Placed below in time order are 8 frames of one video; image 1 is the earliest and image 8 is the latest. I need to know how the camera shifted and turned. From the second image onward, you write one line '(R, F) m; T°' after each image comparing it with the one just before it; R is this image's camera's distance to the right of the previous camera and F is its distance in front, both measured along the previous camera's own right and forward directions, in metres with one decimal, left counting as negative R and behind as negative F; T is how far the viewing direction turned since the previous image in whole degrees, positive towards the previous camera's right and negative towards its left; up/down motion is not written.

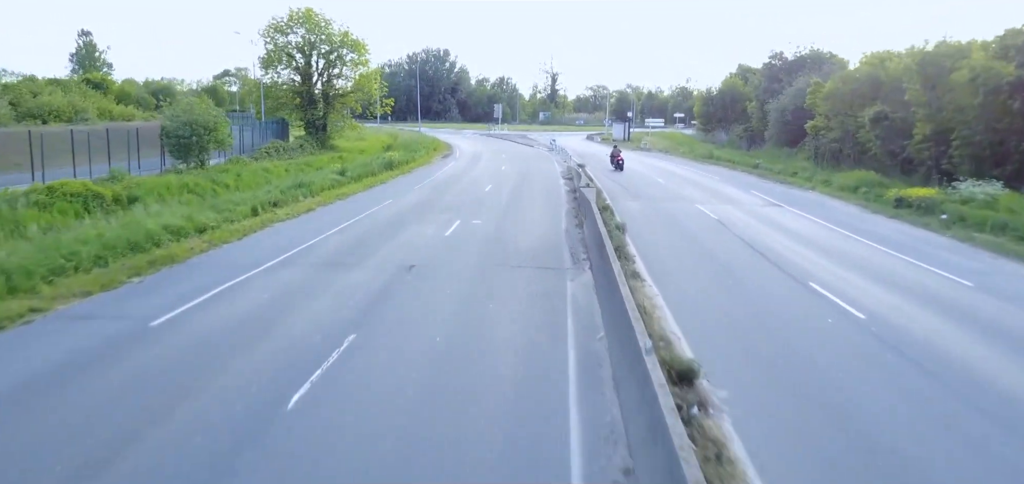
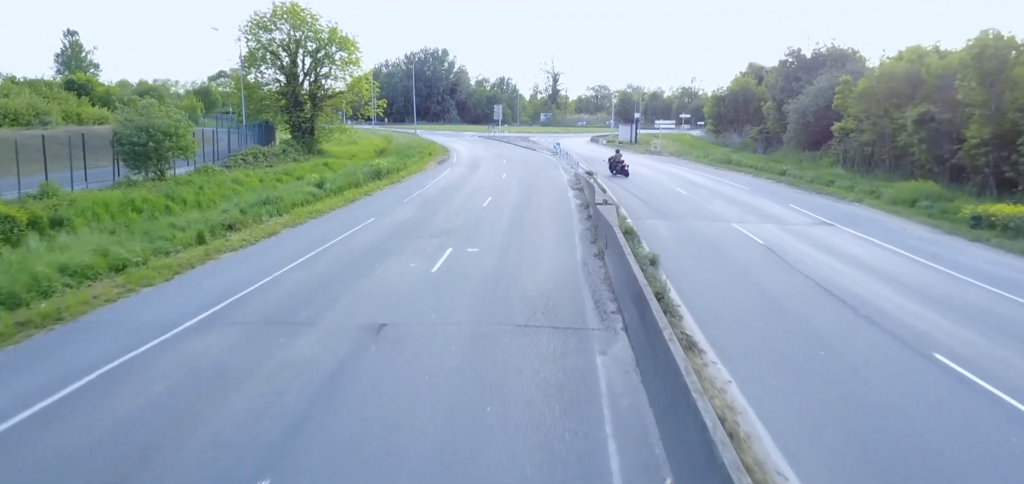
(-0.1, +3.9) m; 0°
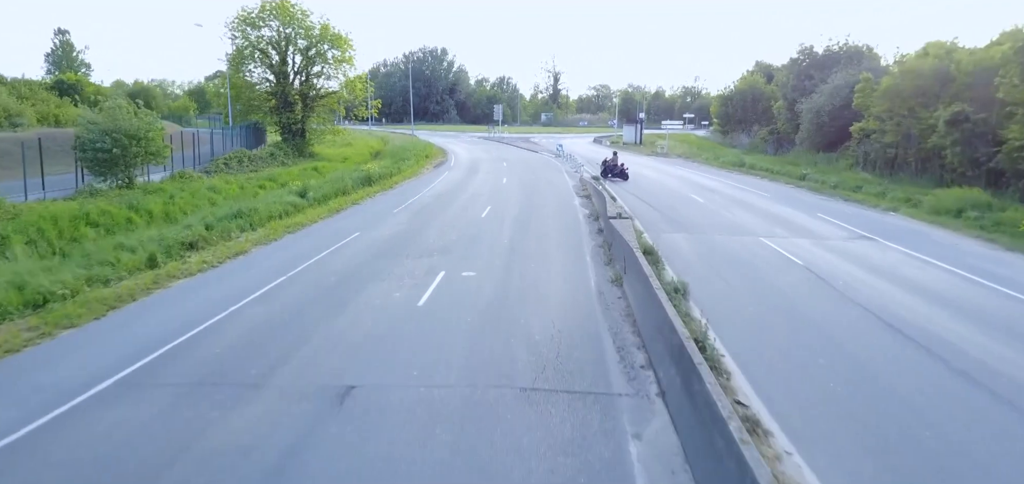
(0.0, +2.4) m; 0°
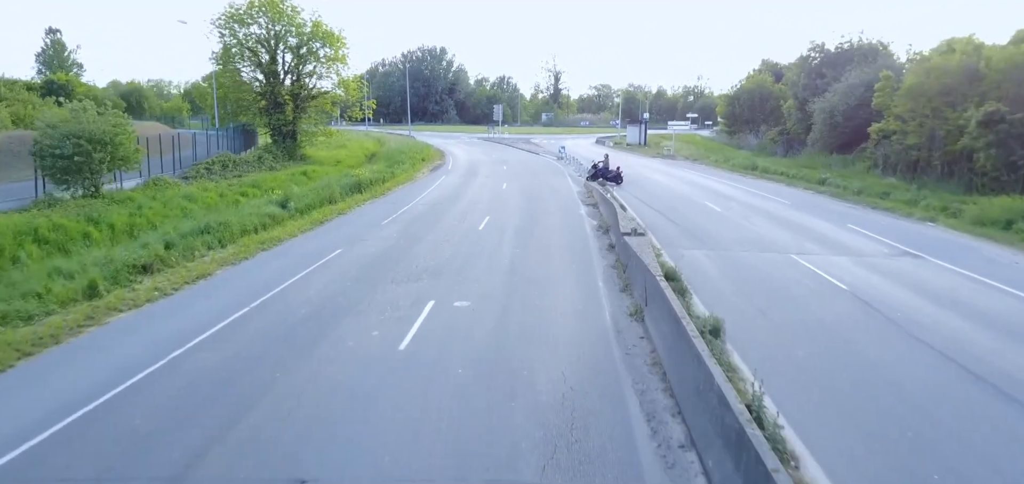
(0.0, +2.1) m; 0°
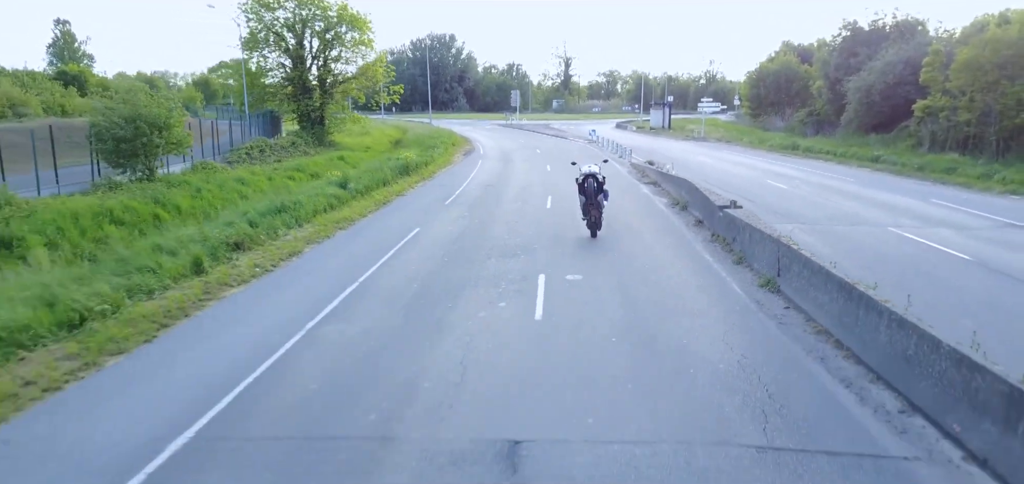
(-2.0, +0.6) m; 0°
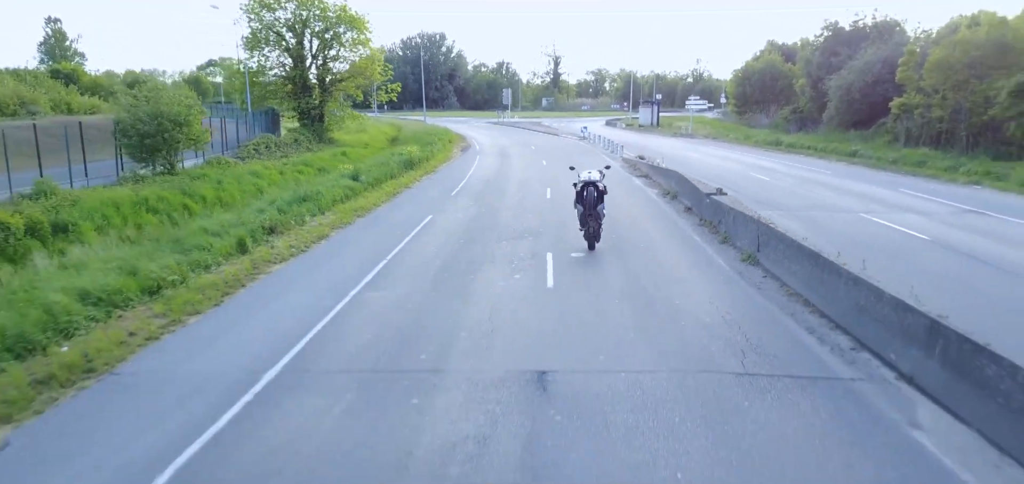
(-0.5, -1.6) m; +1°
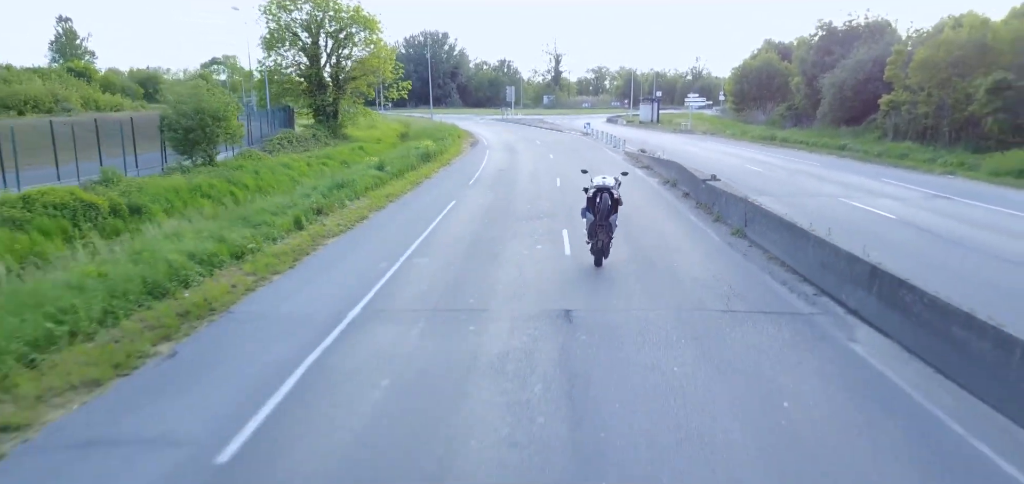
(-0.5, -2.1) m; 0°
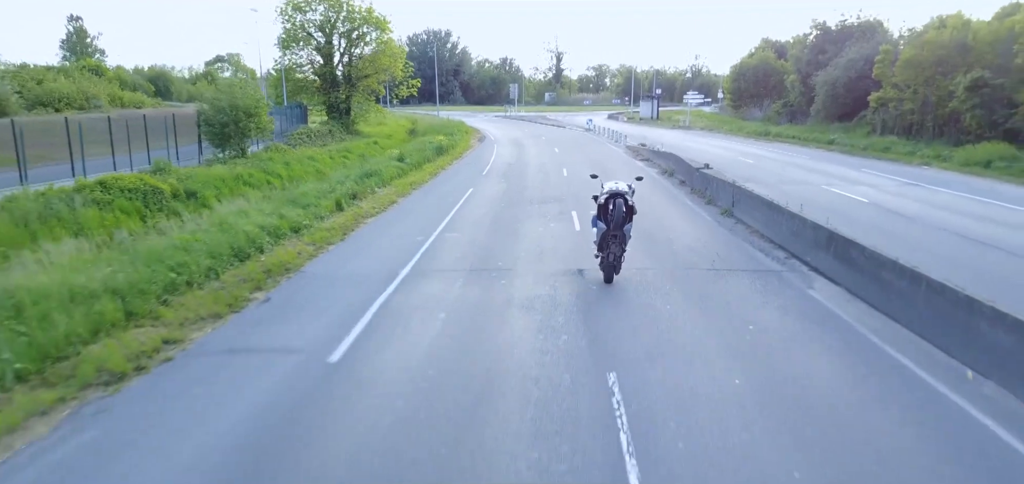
(-0.4, -2.1) m; 0°
